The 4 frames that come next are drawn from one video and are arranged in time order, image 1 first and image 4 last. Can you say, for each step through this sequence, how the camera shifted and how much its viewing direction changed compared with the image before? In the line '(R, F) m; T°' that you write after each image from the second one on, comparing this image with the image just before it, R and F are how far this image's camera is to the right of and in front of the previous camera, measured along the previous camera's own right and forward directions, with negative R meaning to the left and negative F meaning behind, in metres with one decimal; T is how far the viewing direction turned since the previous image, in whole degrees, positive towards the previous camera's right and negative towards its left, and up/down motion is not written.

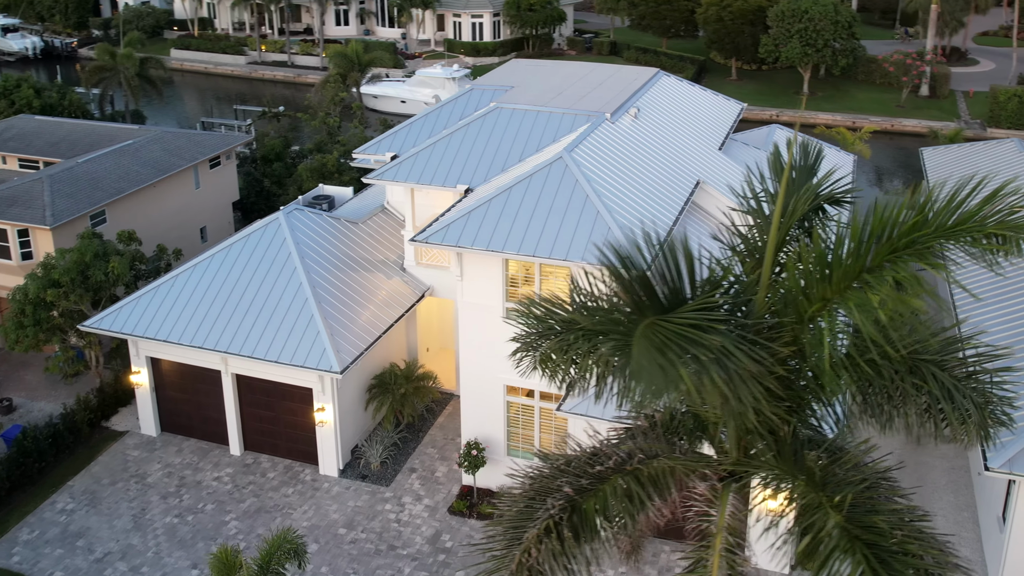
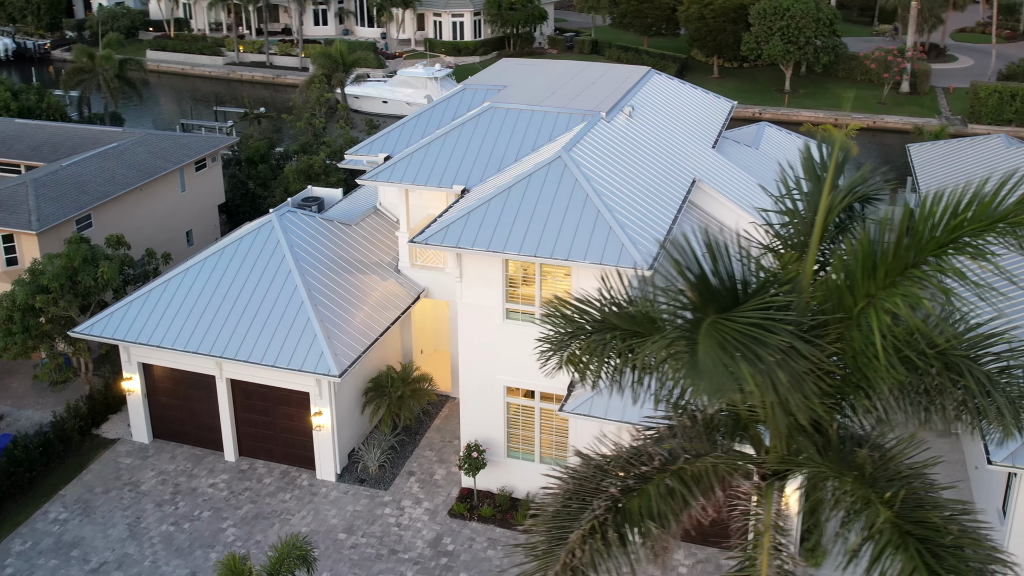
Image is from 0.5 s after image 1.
(-0.5, +0.1) m; +1°
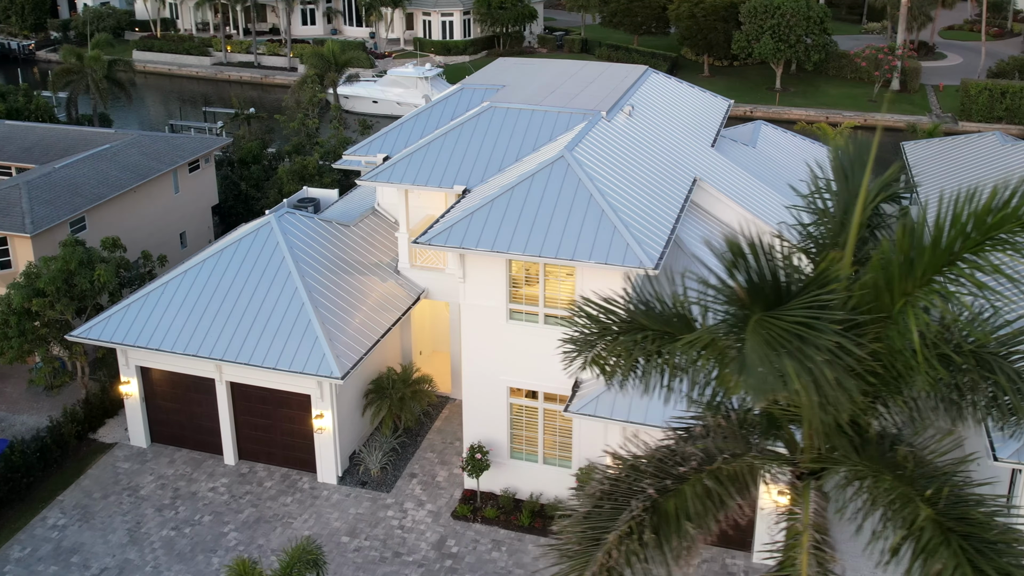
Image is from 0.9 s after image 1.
(-0.3, +0.1) m; +1°
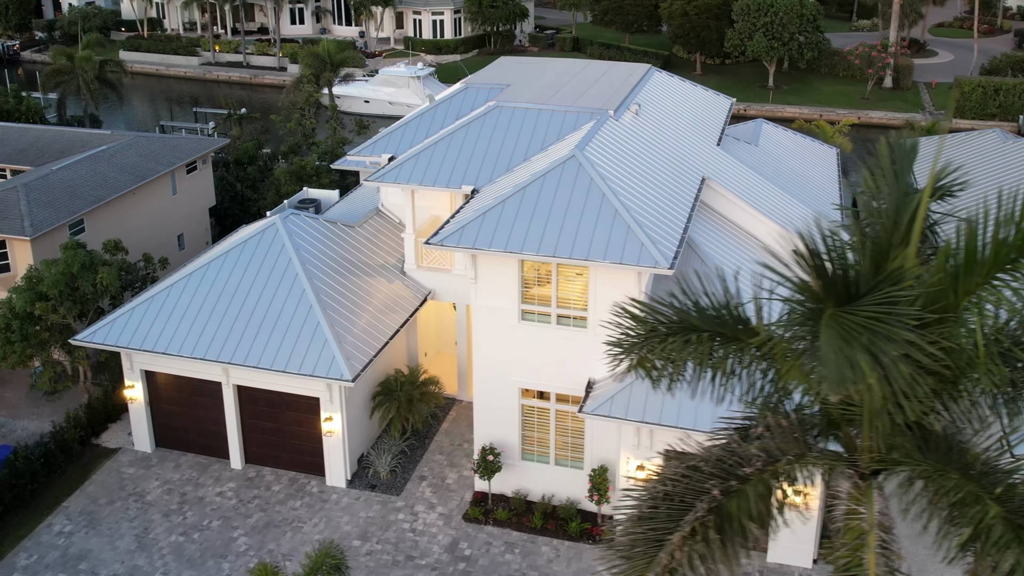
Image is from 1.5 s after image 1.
(-0.6, +0.1) m; +1°
